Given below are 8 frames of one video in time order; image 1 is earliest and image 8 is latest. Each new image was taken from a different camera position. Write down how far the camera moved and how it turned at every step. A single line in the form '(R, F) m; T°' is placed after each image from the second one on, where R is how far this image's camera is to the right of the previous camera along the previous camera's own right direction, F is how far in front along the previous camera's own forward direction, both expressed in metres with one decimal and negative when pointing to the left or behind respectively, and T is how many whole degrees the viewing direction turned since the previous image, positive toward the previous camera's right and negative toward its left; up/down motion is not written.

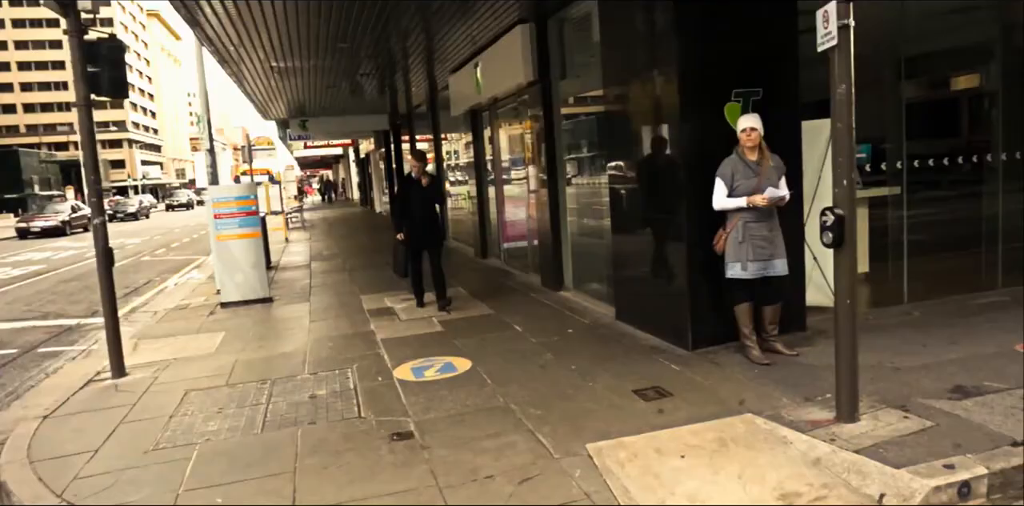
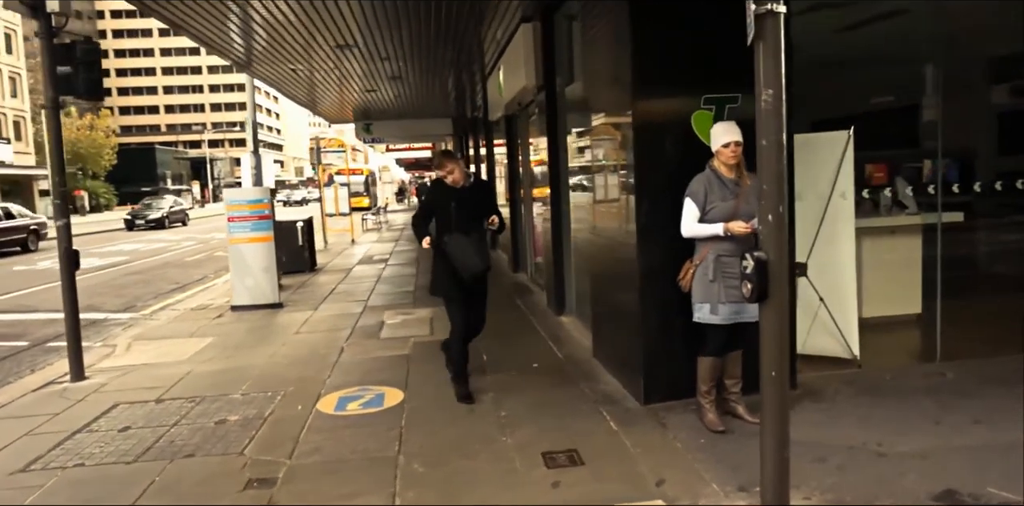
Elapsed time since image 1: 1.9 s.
(+1.4, +0.9) m; -9°
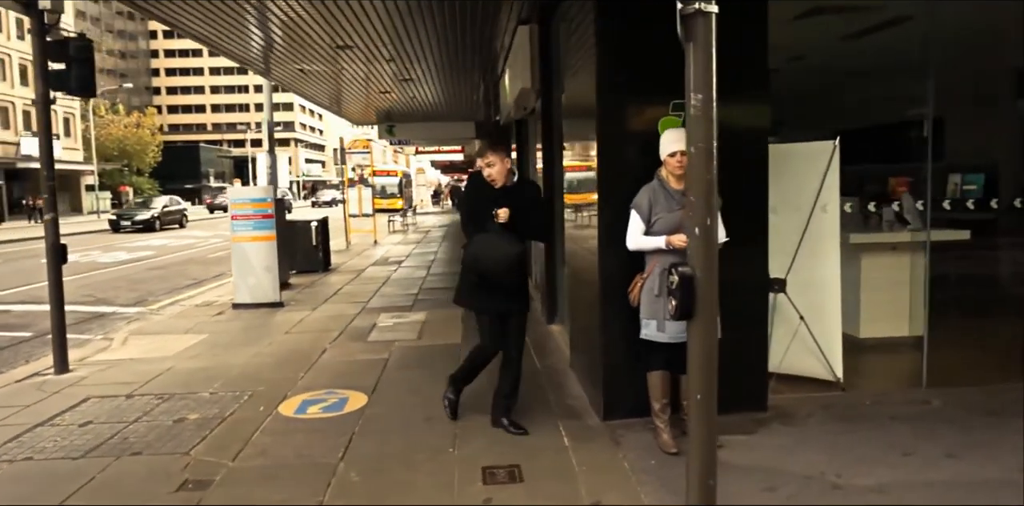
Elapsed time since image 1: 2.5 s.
(+0.6, +0.2) m; -3°
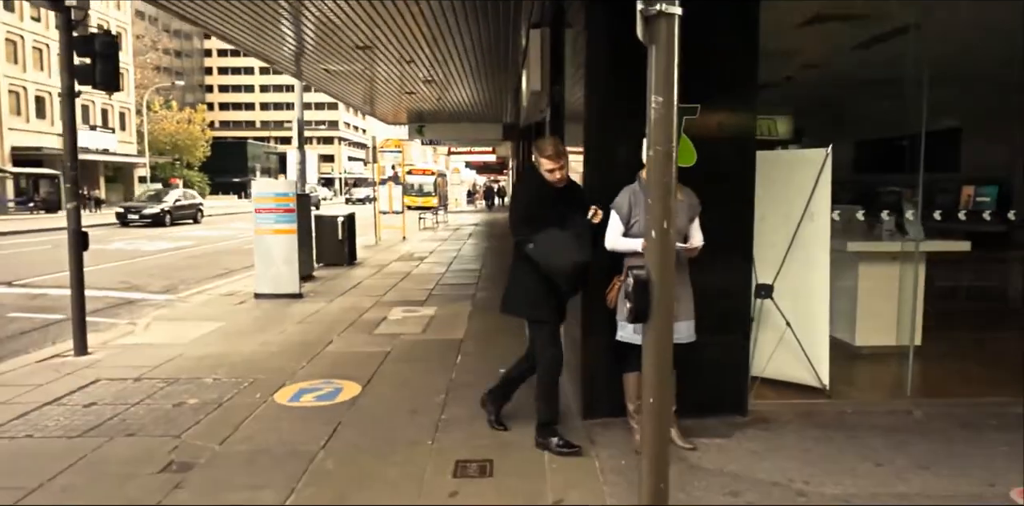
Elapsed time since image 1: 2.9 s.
(+0.4, 0.0) m; -3°
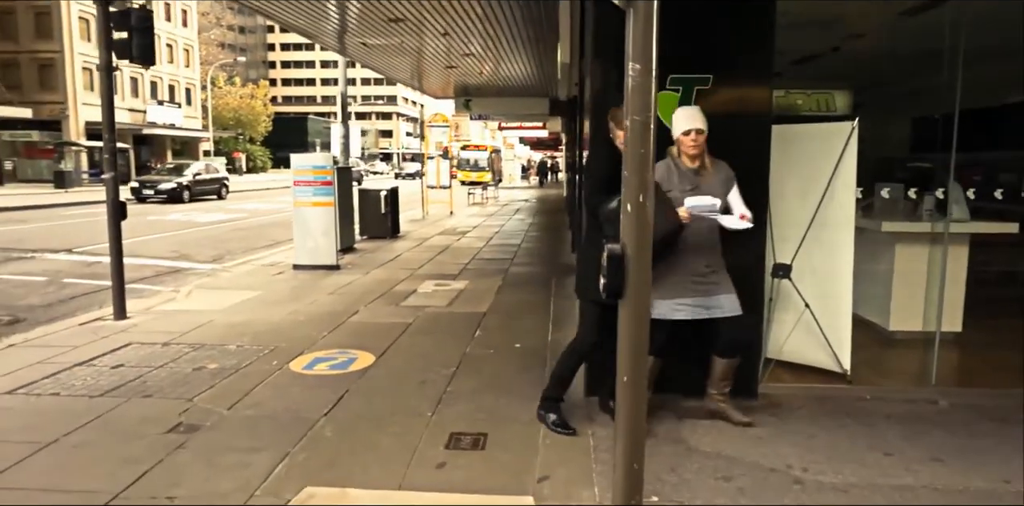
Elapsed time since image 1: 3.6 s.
(+0.4, +0.1) m; -5°
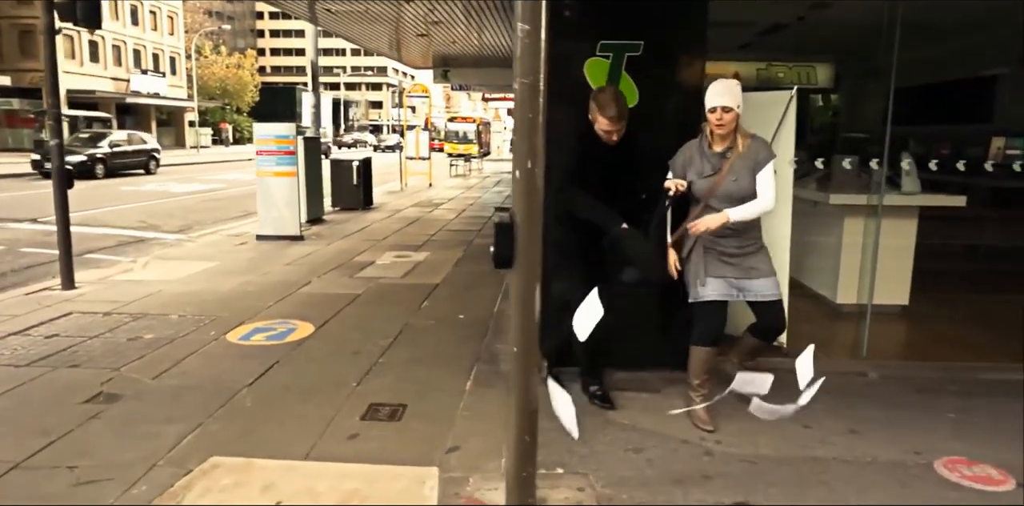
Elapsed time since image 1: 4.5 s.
(+0.5, +0.1) m; 0°
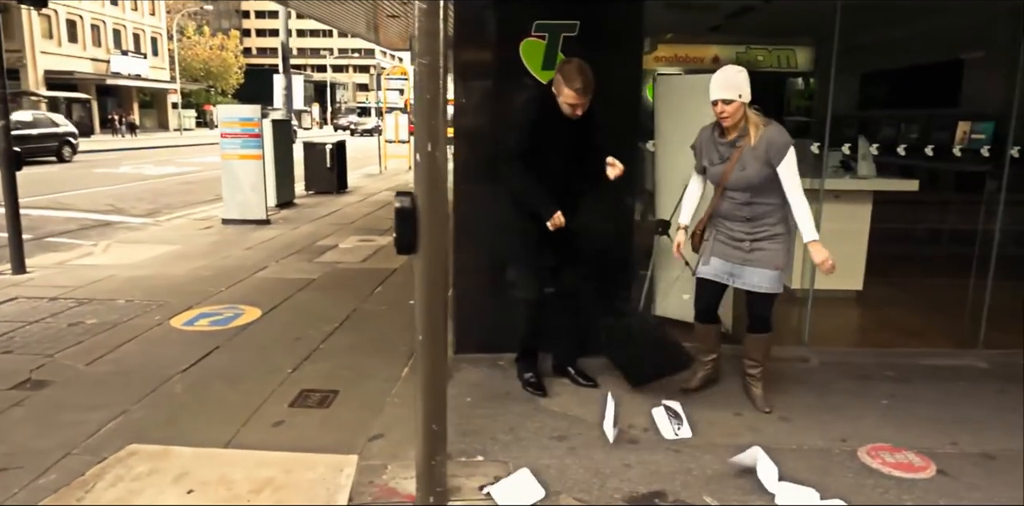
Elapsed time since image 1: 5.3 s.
(+0.4, +0.1) m; +1°
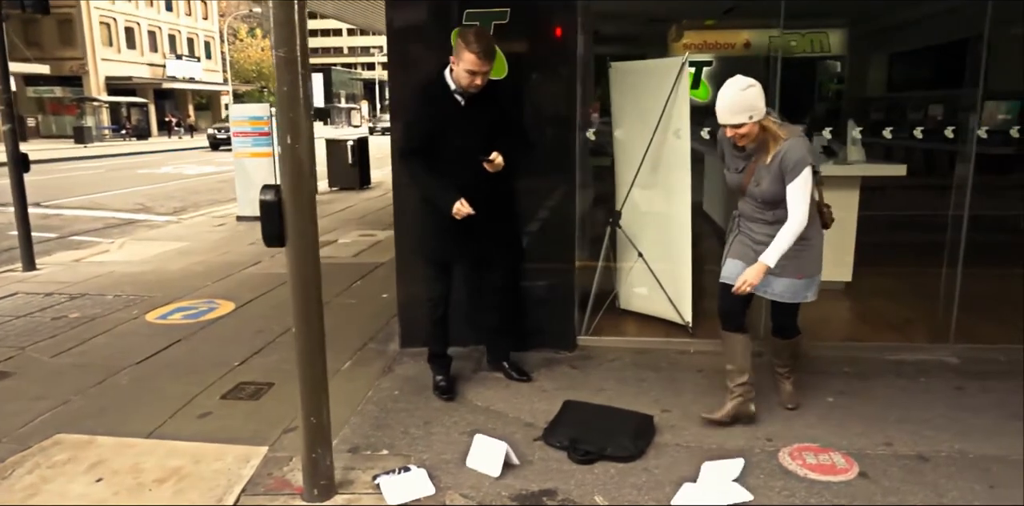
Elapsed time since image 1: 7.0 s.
(+0.8, +0.1) m; -5°
